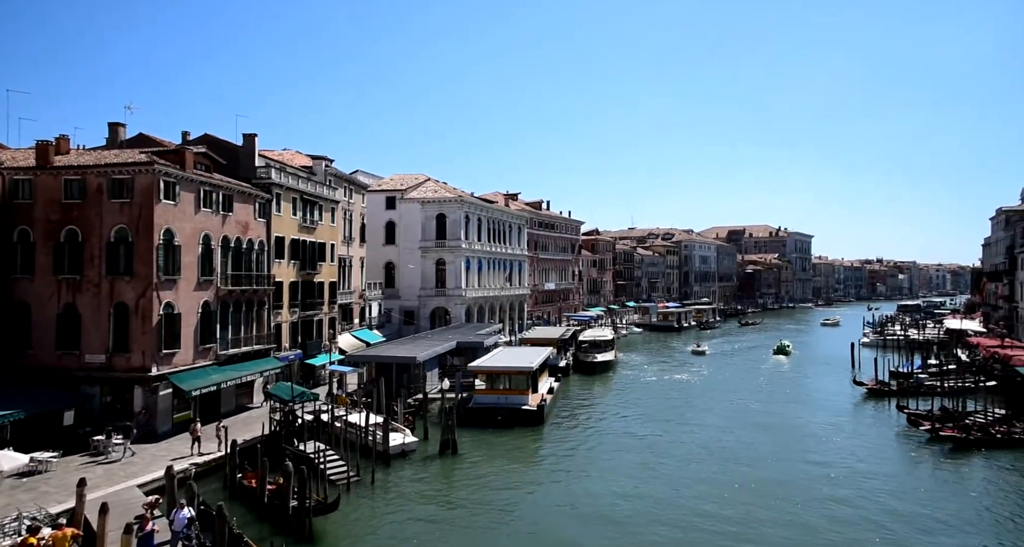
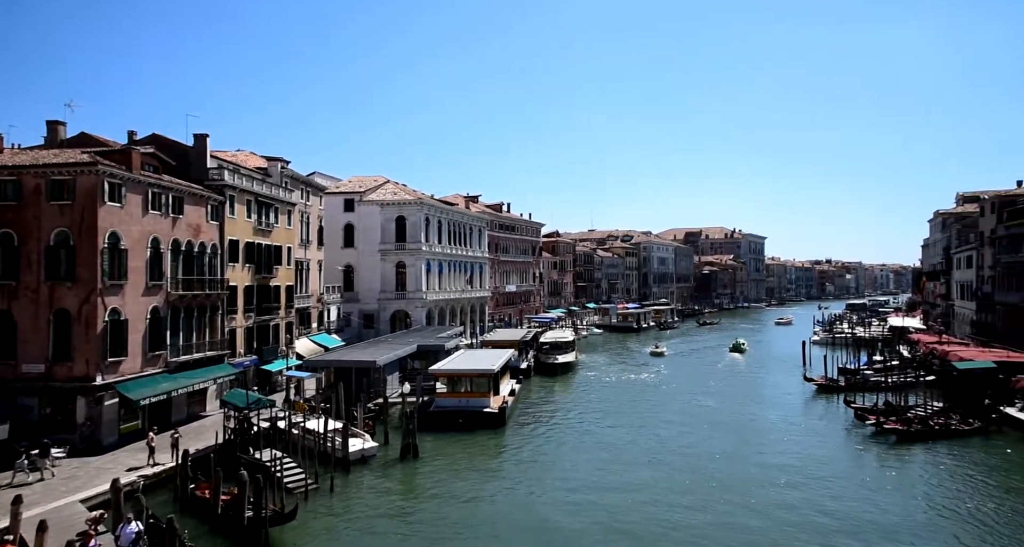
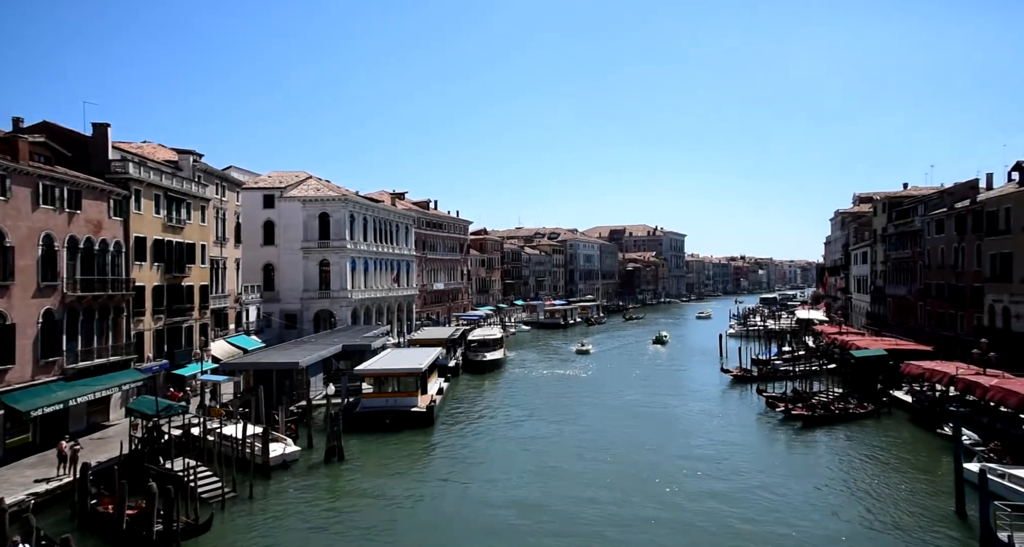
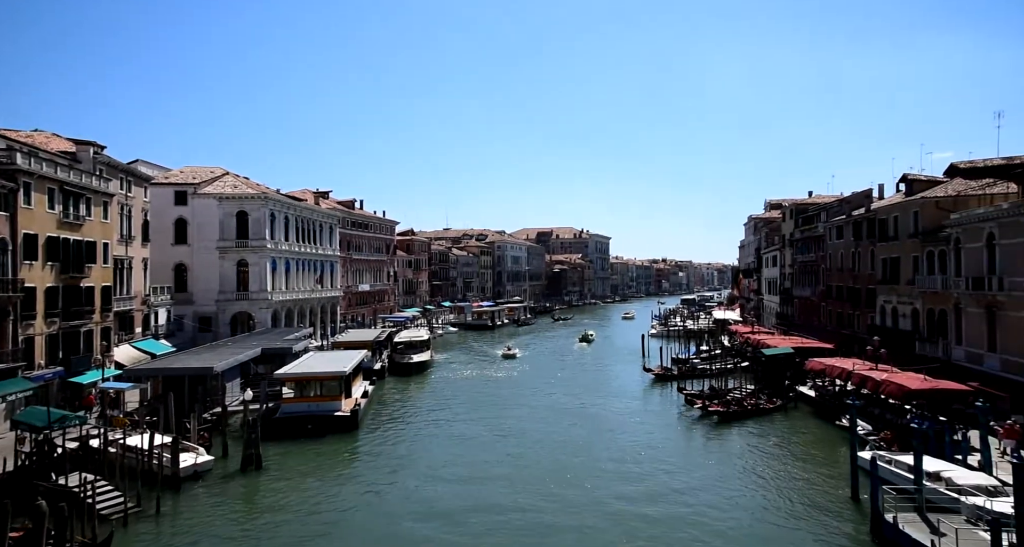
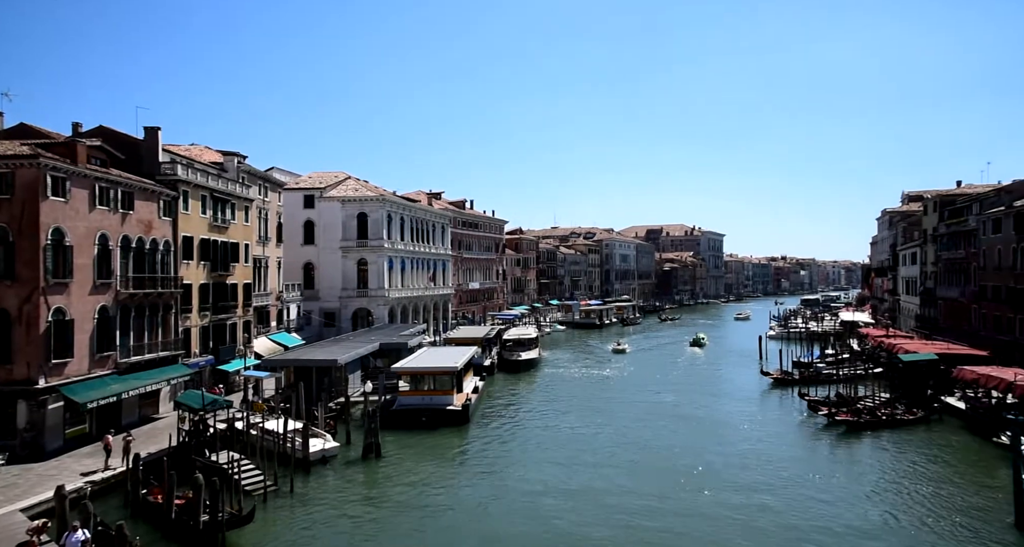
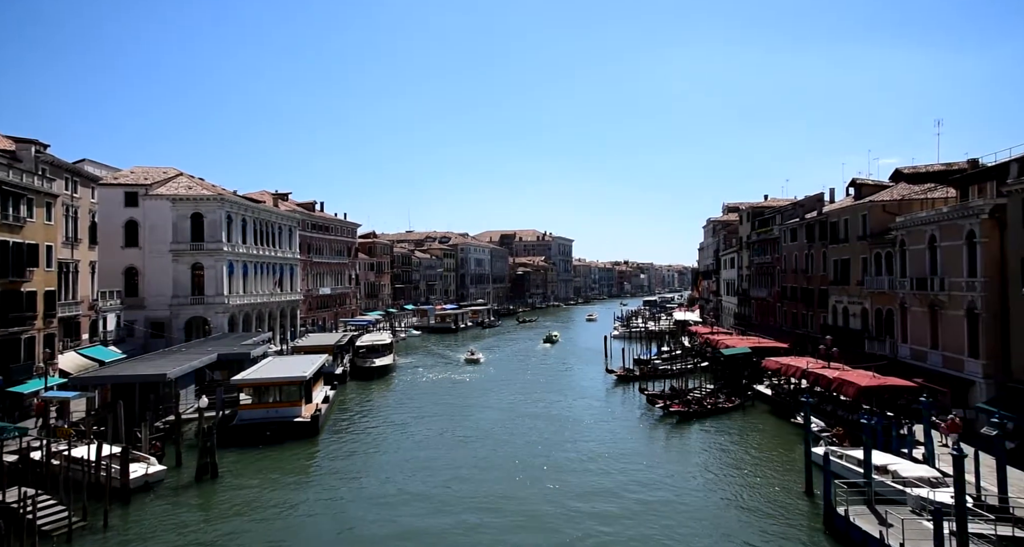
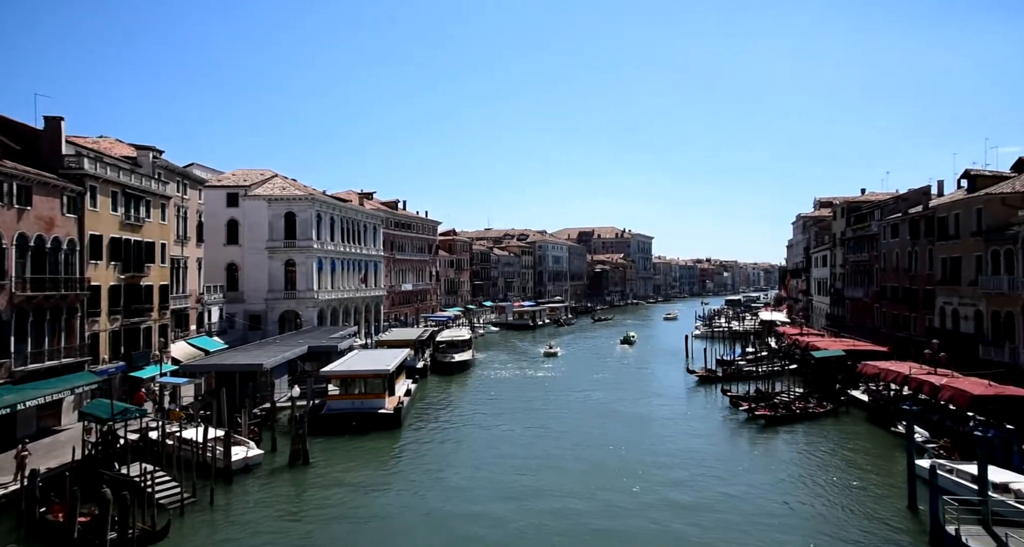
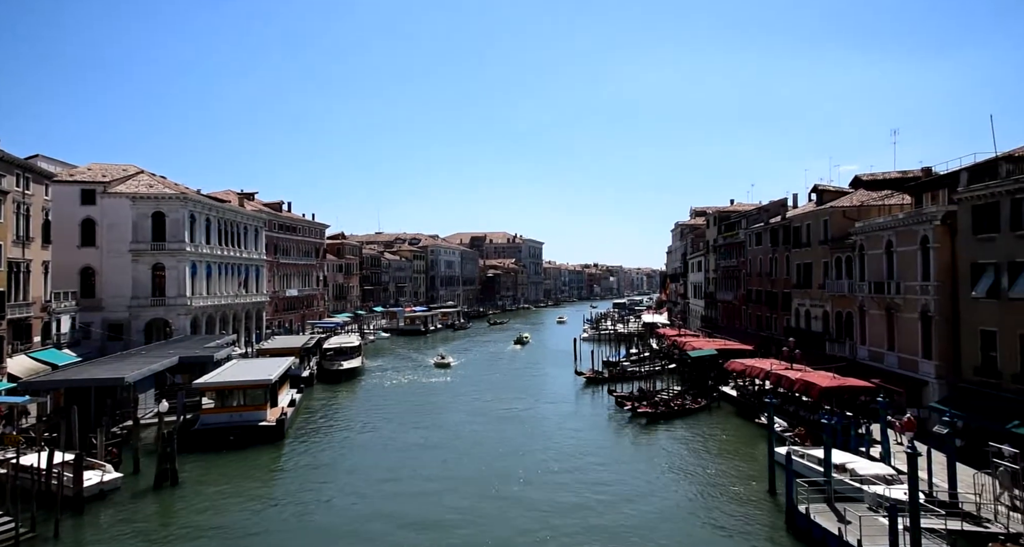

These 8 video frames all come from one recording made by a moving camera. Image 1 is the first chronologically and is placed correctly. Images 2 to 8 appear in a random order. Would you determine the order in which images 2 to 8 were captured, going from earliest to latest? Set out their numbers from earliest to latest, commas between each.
2, 5, 3, 7, 4, 6, 8
